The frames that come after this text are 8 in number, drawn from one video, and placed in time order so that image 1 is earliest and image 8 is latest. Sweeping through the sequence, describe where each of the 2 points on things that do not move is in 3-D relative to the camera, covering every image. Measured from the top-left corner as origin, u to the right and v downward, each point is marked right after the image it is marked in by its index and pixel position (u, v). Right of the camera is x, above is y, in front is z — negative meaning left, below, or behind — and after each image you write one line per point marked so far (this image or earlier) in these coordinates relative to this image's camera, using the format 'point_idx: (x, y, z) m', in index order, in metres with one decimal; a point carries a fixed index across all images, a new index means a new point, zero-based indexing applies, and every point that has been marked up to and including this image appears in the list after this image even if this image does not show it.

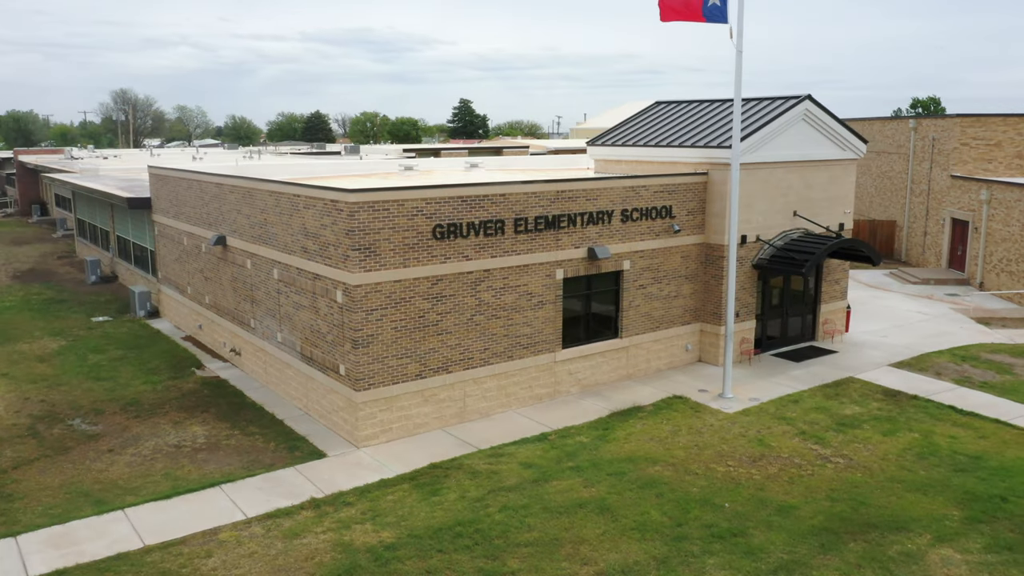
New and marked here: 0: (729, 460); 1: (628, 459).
0: (+3.5, -2.8, +13.7) m
1: (+1.9, -2.8, +13.7) m
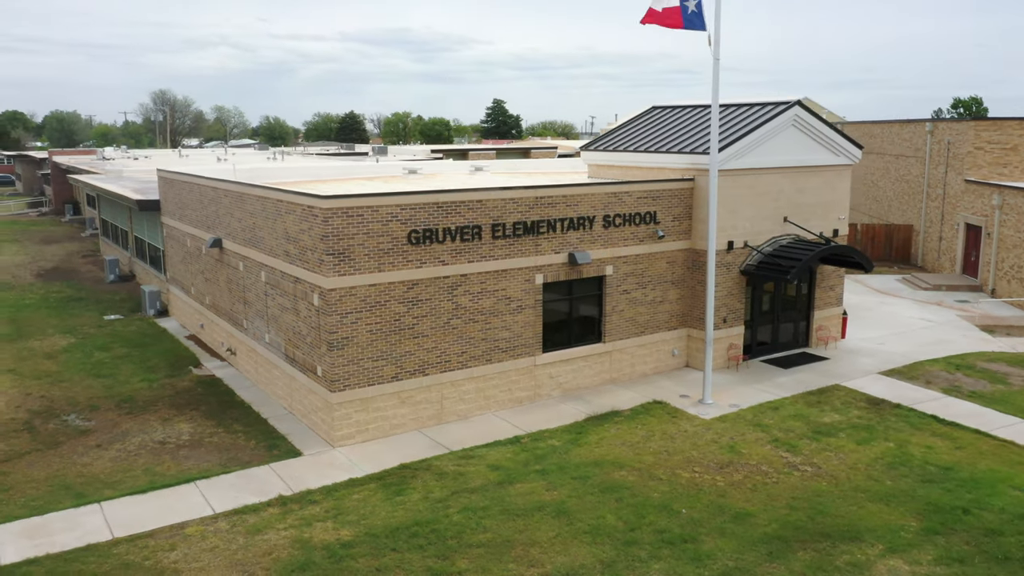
0: (+3.0, -2.9, +13.8) m
1: (+1.4, -2.9, +13.9) m
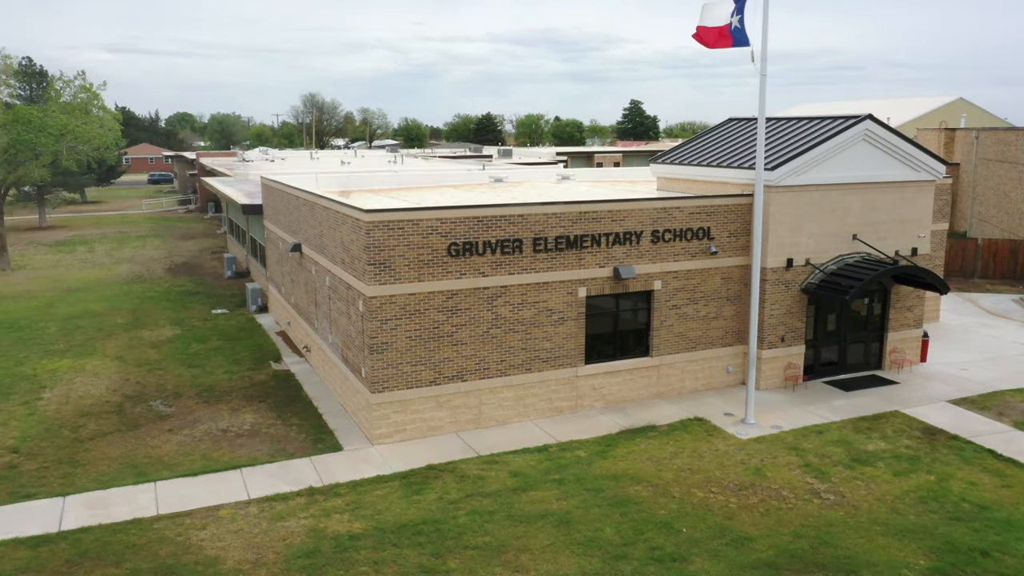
0: (+3.3, -3.2, +13.8) m
1: (+1.7, -3.2, +14.2) m
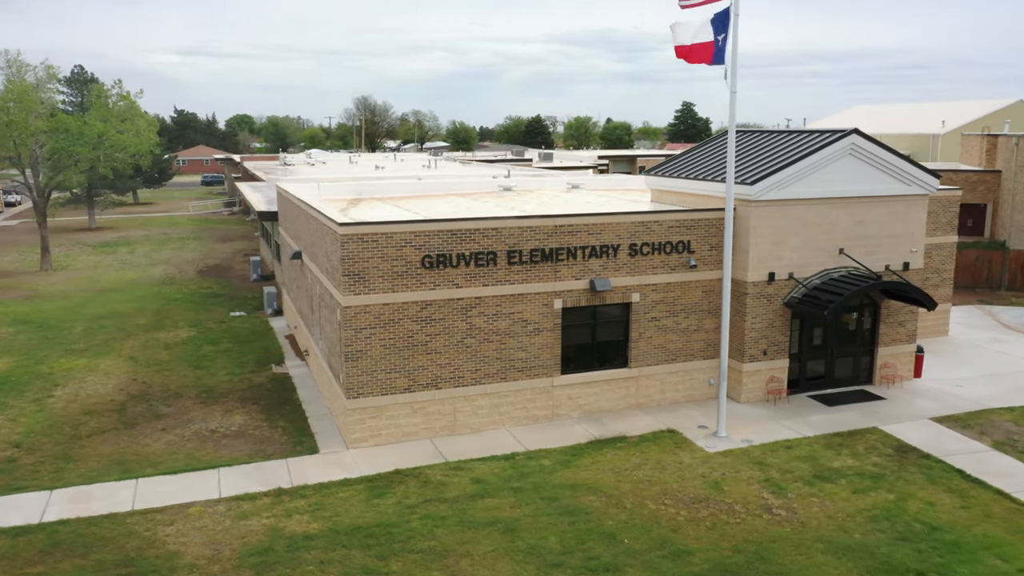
0: (+2.6, -3.5, +14.0) m
1: (+1.0, -3.4, +14.5) m
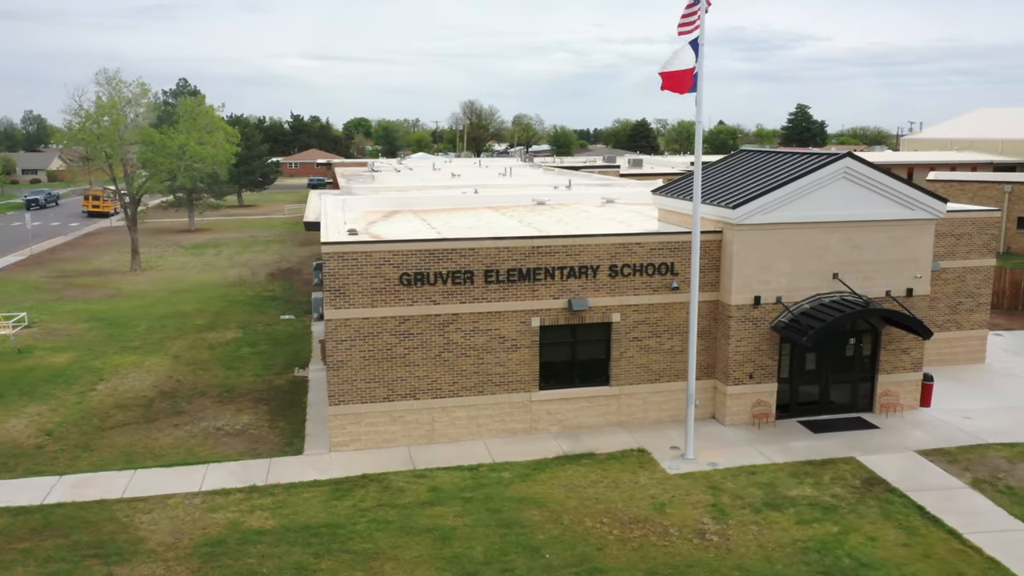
0: (+1.6, -3.9, +14.4) m
1: (+0.2, -3.8, +15.1) m
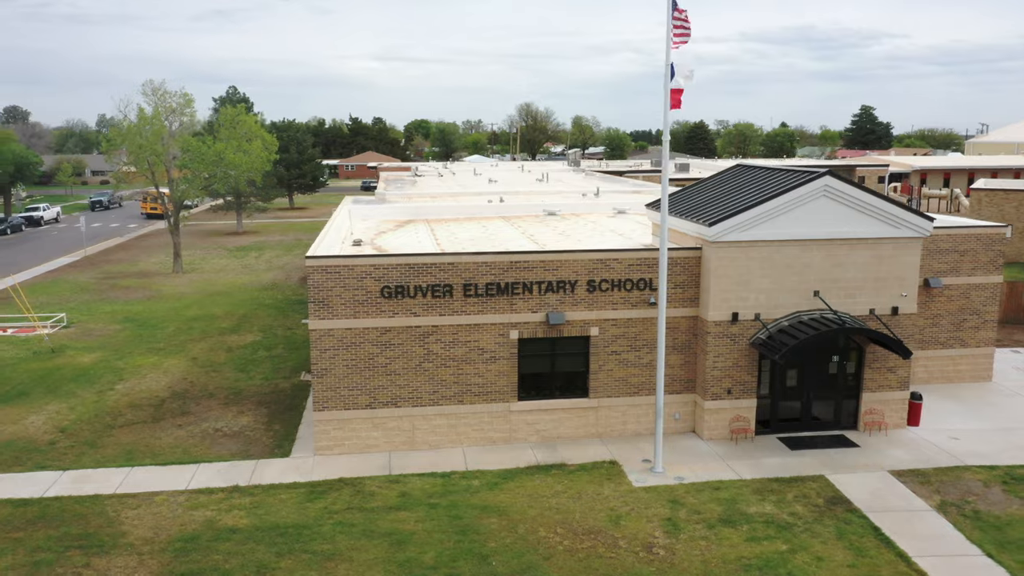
0: (+0.9, -4.2, +14.9) m
1: (-0.5, -4.1, +15.7) m
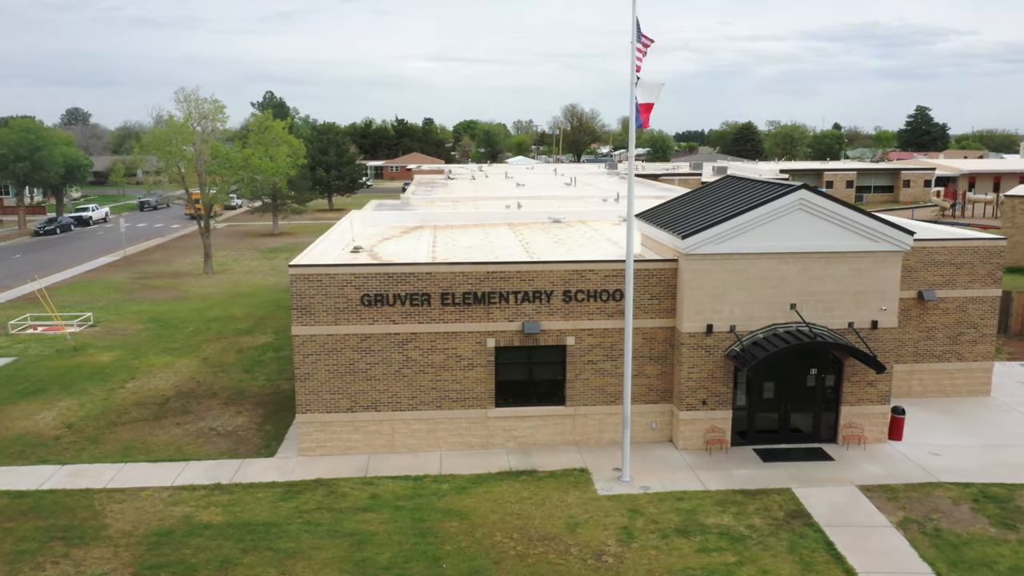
0: (+0.1, -4.5, +15.3) m
1: (-1.2, -4.3, +16.2) m
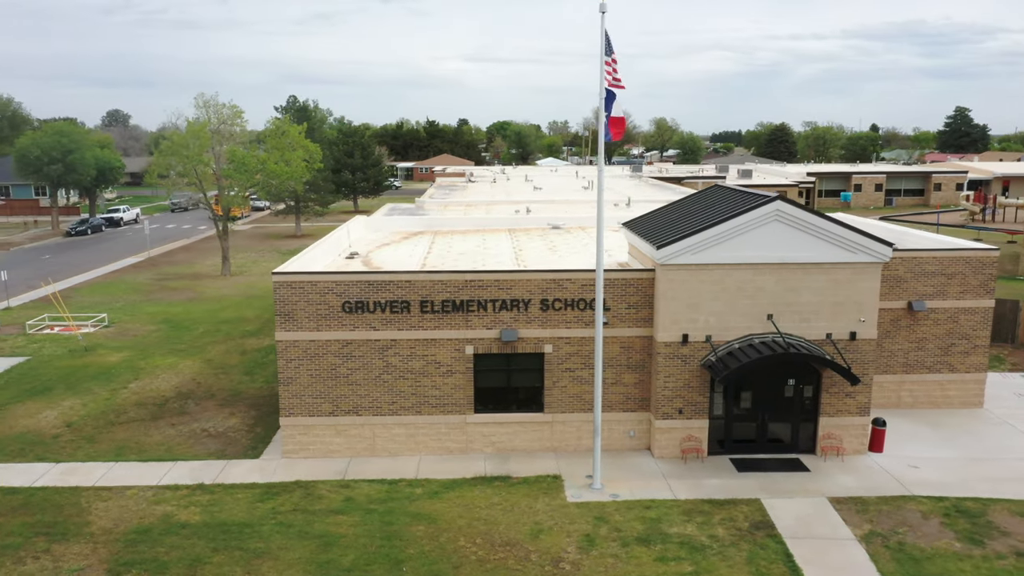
0: (-0.6, -4.6, +15.6) m
1: (-1.9, -4.5, +16.6) m
